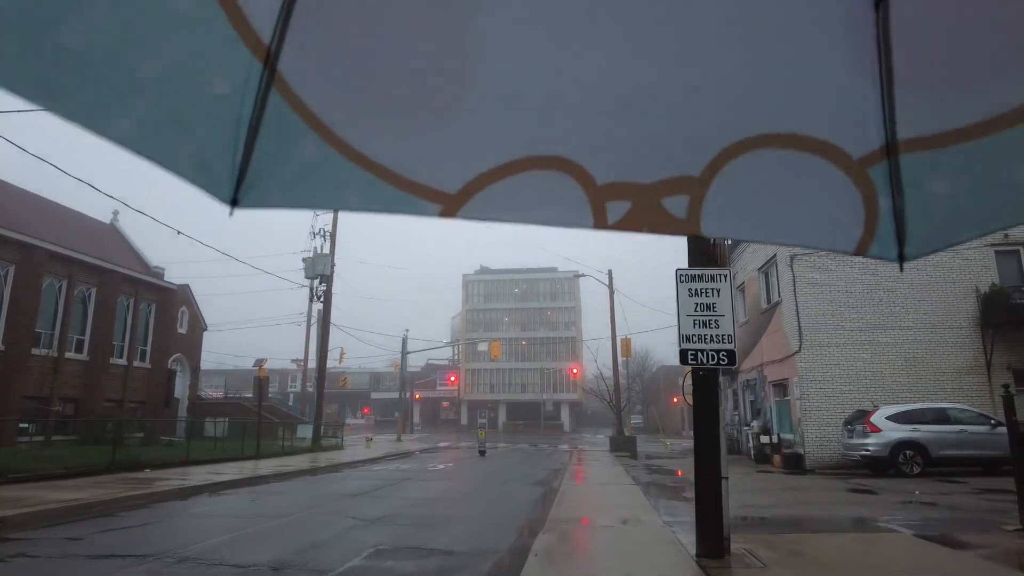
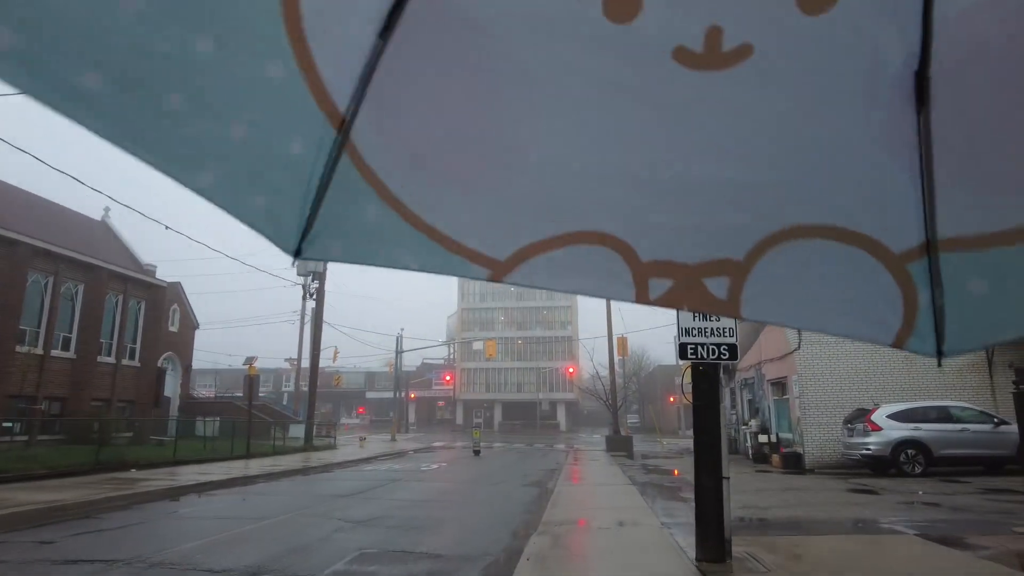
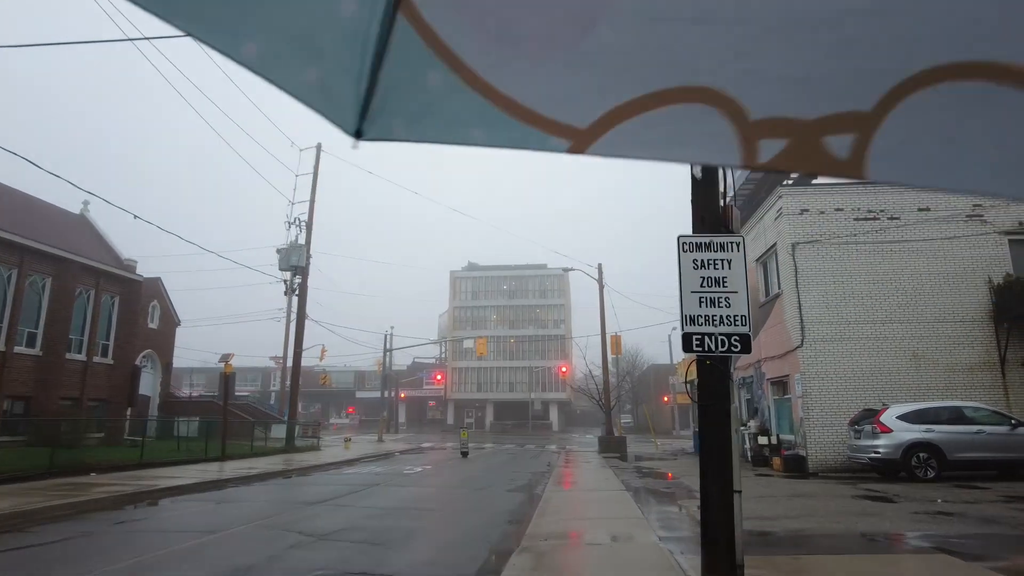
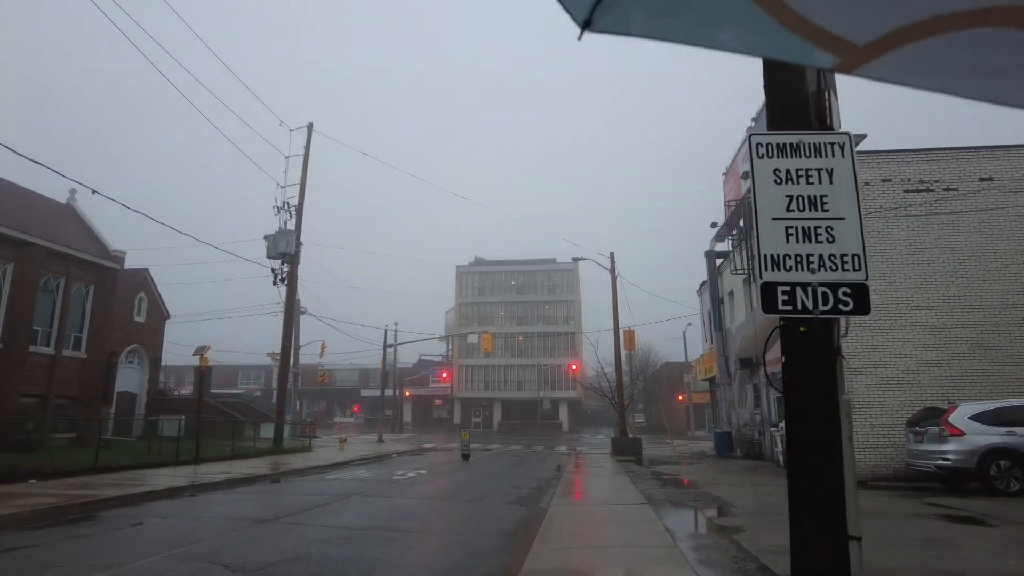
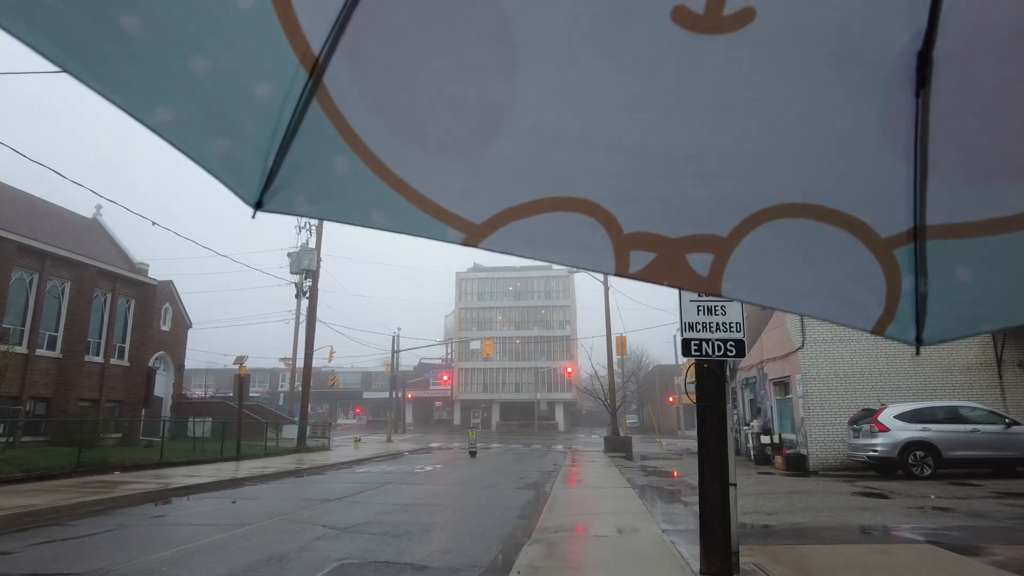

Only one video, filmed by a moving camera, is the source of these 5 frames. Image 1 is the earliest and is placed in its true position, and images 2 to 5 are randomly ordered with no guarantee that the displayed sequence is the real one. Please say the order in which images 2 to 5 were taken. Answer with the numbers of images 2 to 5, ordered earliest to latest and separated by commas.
2, 5, 3, 4
